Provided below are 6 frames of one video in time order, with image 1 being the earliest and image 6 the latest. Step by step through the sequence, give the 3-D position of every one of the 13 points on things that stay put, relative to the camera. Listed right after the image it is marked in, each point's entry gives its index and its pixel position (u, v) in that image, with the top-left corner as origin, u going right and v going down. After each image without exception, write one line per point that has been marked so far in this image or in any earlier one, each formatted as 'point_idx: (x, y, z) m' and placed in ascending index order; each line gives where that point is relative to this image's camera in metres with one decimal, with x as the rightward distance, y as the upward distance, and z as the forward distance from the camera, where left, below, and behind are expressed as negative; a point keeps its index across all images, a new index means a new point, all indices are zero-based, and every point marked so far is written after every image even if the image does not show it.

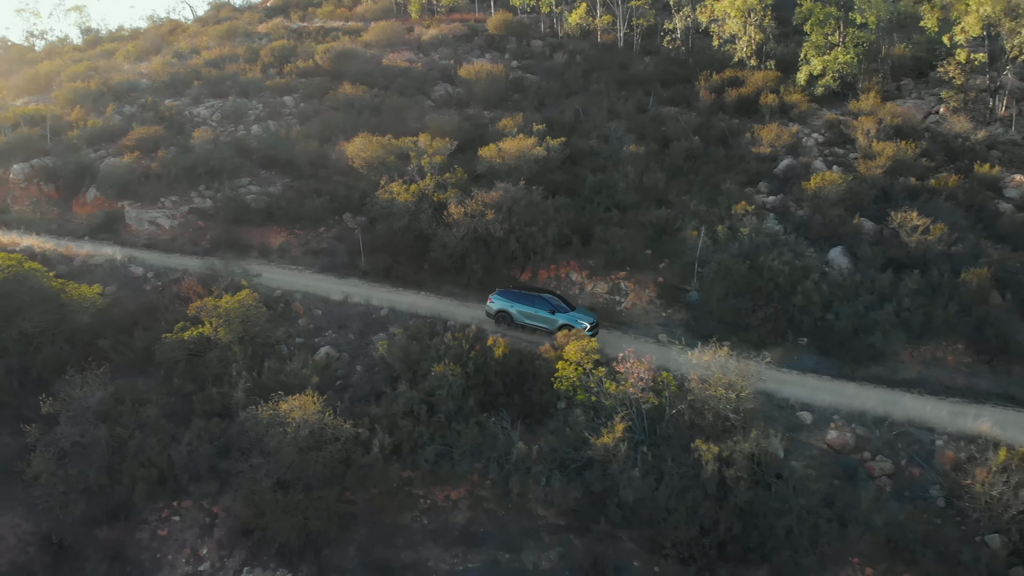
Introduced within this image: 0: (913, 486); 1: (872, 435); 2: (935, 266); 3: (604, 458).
0: (+6.2, -3.0, +13.3) m
1: (+5.8, -2.3, +14.3) m
2: (+9.5, +0.6, +19.4) m
3: (+1.3, -2.7, +13.7) m
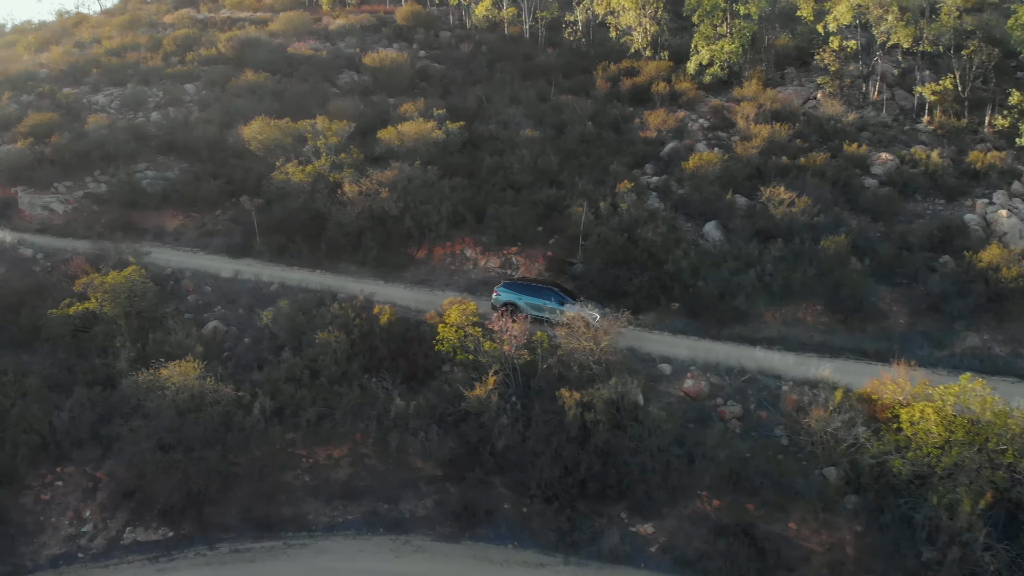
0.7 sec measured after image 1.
0: (+4.2, -2.3, +14.4) m
1: (+3.8, -1.7, +15.3) m
2: (+6.9, +1.3, +20.7) m
3: (-0.7, -2.1, +14.4) m
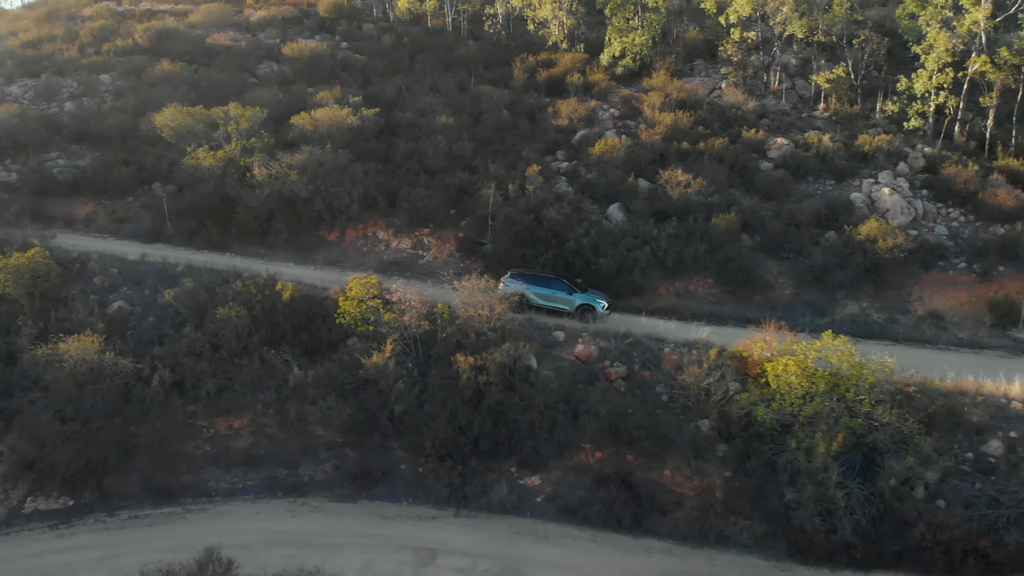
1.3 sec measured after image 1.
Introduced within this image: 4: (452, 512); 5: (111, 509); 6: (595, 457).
0: (+2.4, -1.7, +15.2) m
1: (+1.9, -1.1, +16.1) m
2: (+4.7, +1.9, +21.7) m
3: (-2.5, -1.6, +14.8) m
4: (-0.9, -3.5, +13.4) m
5: (-6.2, -3.4, +13.2) m
6: (+1.4, -2.8, +14.0) m
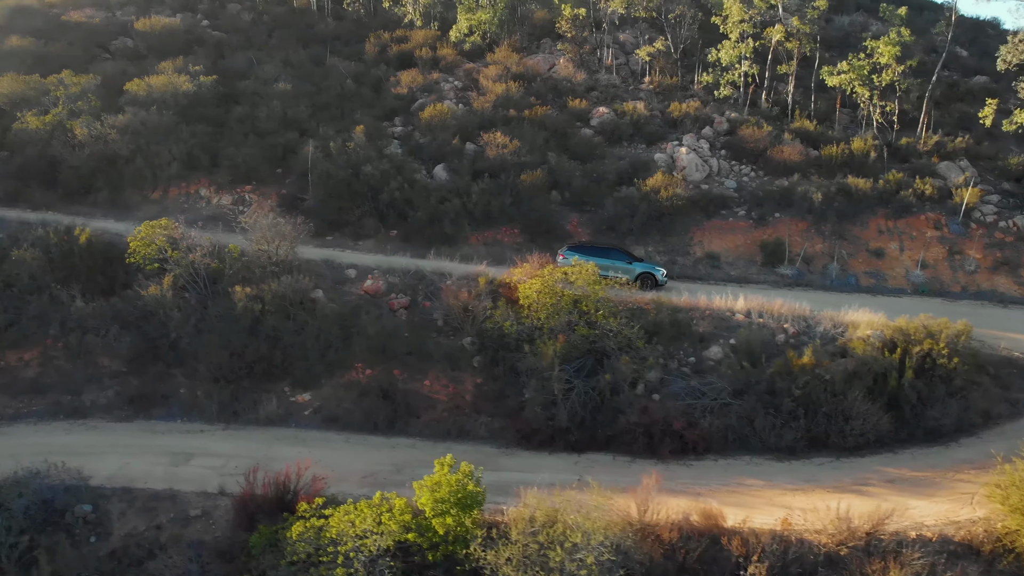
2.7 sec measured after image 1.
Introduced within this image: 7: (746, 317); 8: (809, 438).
0: (-1.8, -0.5, +16.5) m
1: (-2.4, +0.1, +17.4) m
2: (-0.1, +3.2, +23.1) m
3: (-6.6, -0.4, +15.8) m
4: (-4.9, -2.3, +14.4) m
5: (-10.2, -2.3, +13.8) m
6: (-2.7, -1.5, +15.2) m
7: (+4.5, -0.5, +16.3) m
8: (+4.8, -2.4, +13.6) m
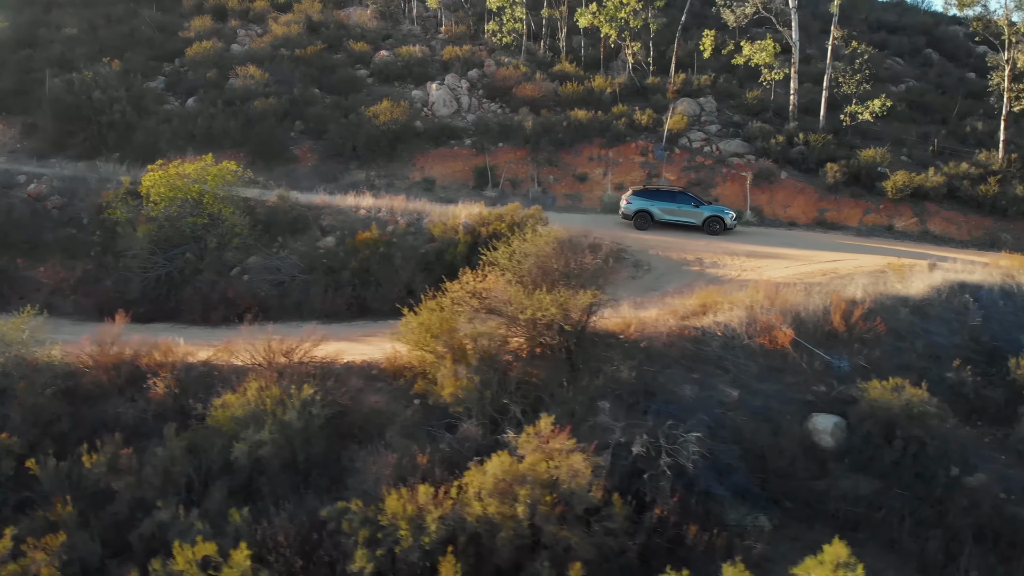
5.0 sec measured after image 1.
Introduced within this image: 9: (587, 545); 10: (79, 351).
0: (-9.2, +1.6, +17.6) m
1: (-9.8, +2.2, +18.5) m
2: (-7.5, +5.3, +24.2) m
3: (-14.0, +1.7, +16.9) m
4: (-12.4, -0.2, +15.6) m
5: (-17.6, -0.2, +15.0) m
6: (-10.1, +0.6, +16.3) m
7: (-3.0, +1.6, +17.3) m
8: (-2.7, -0.3, +14.6) m
9: (+0.8, -2.4, +8.0) m
10: (-6.1, -0.8, +12.1) m
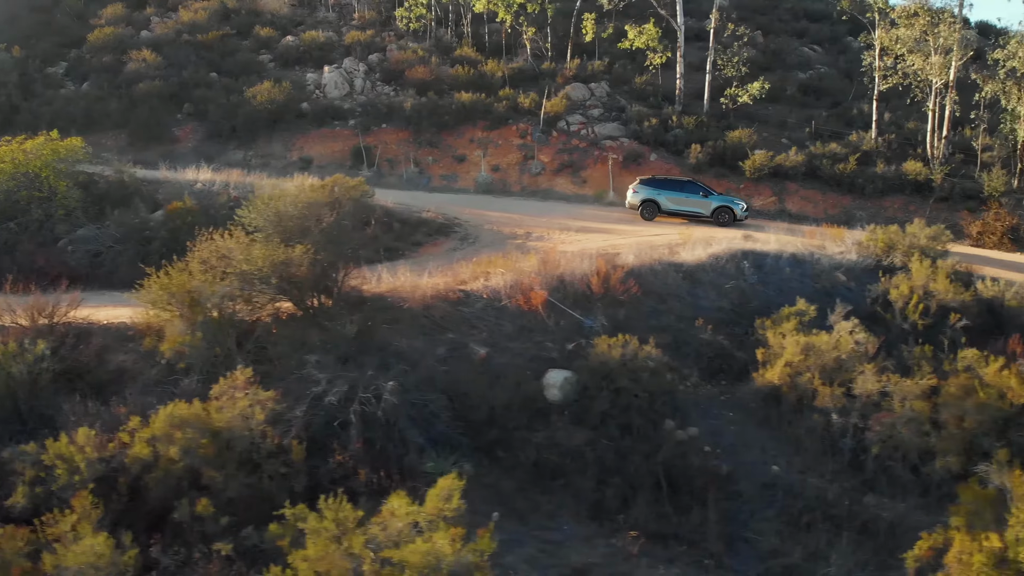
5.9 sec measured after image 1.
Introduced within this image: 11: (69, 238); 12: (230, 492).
0: (-12.6, +2.2, +18.0) m
1: (-13.1, +2.8, +18.9) m
2: (-10.7, +5.9, +24.6) m
3: (-17.4, +2.2, +17.4) m
4: (-15.8, +0.3, +16.1) m
5: (-21.0, +0.3, +15.5) m
6: (-13.5, +1.1, +16.8) m
7: (-6.3, +2.1, +17.7) m
8: (-6.1, +0.3, +15.0) m
9: (-2.7, -1.9, +8.3) m
10: (-9.5, -0.2, +12.5) m
11: (-8.3, +1.0, +15.8) m
12: (-2.7, -2.0, +8.2) m
